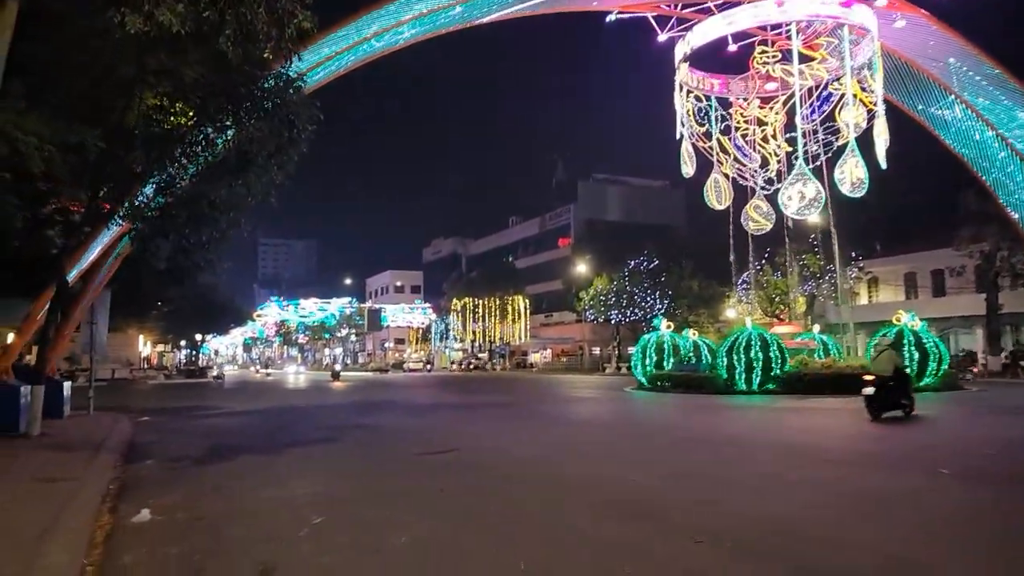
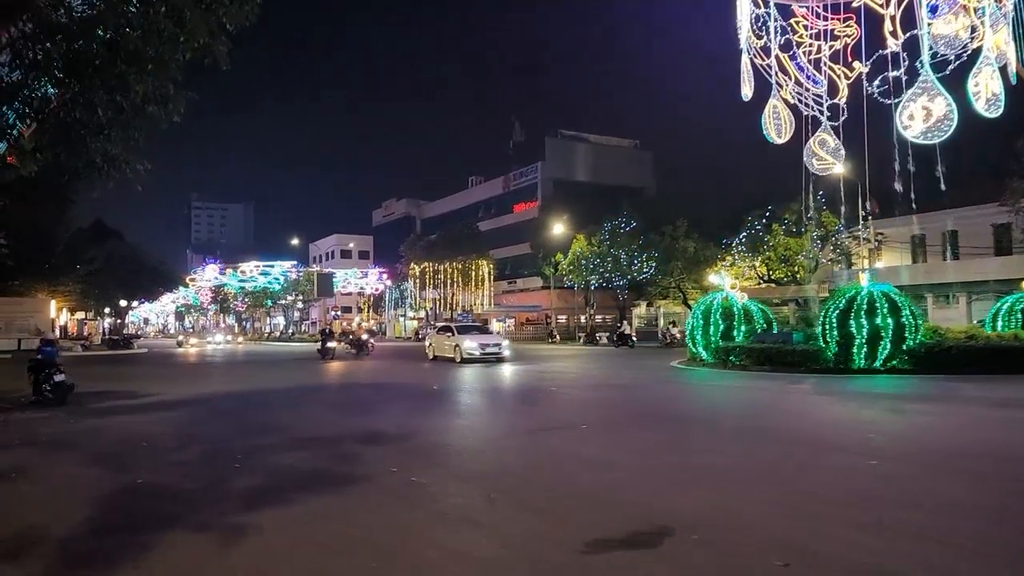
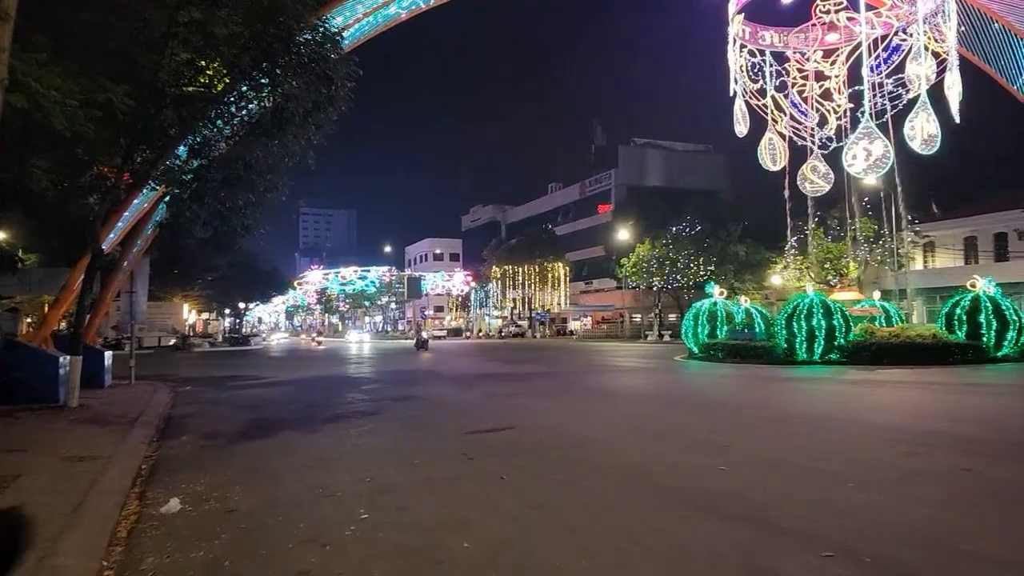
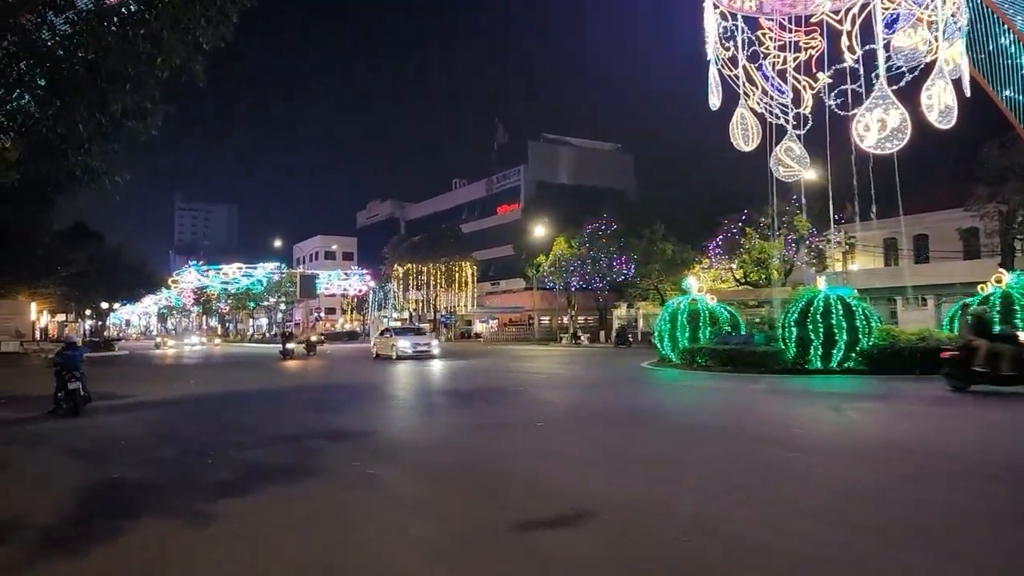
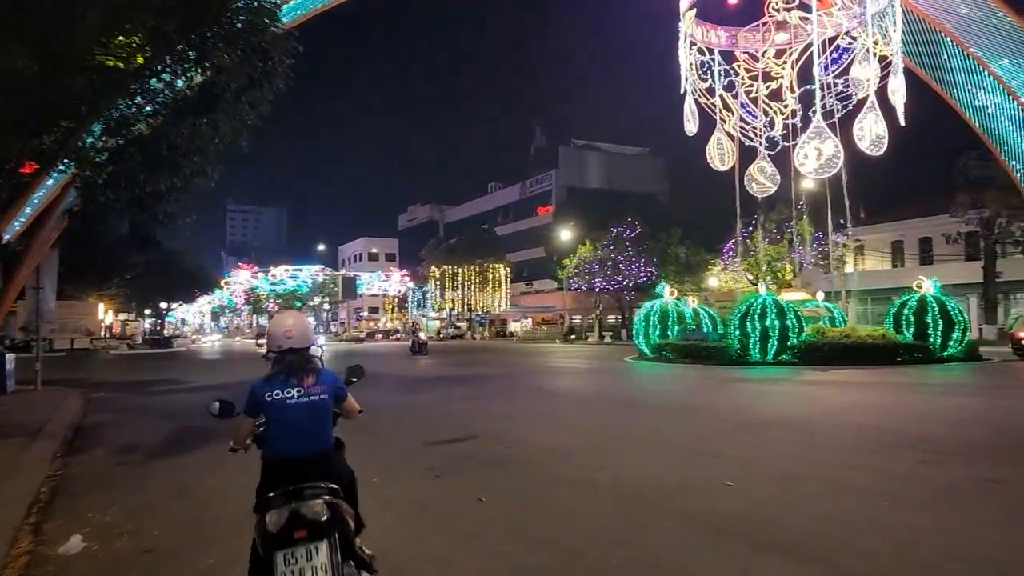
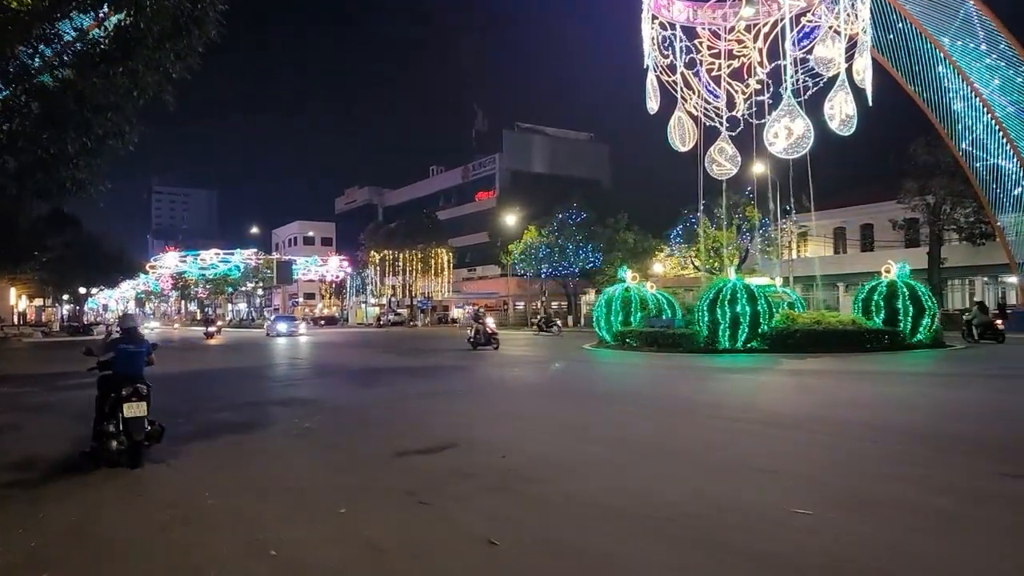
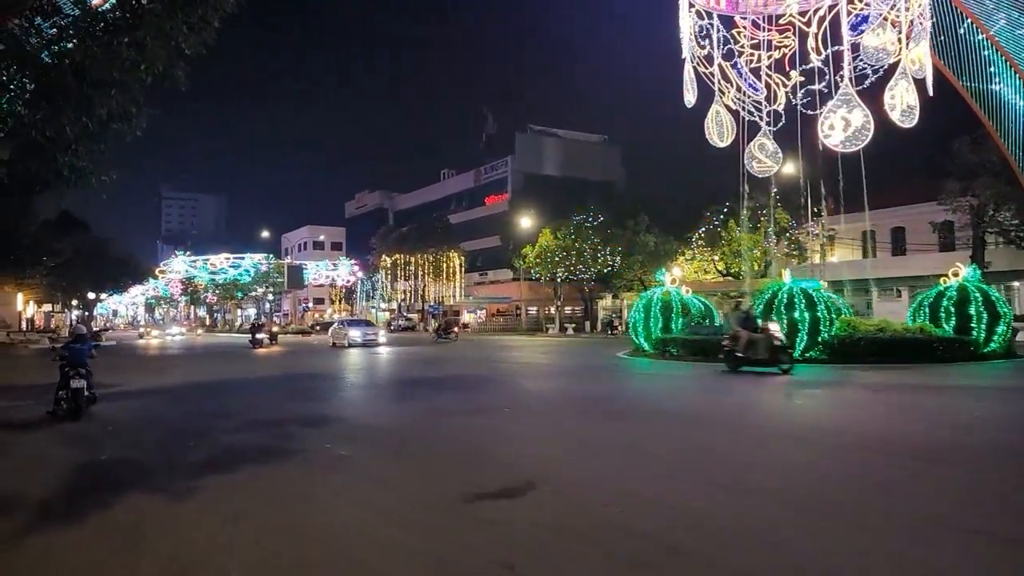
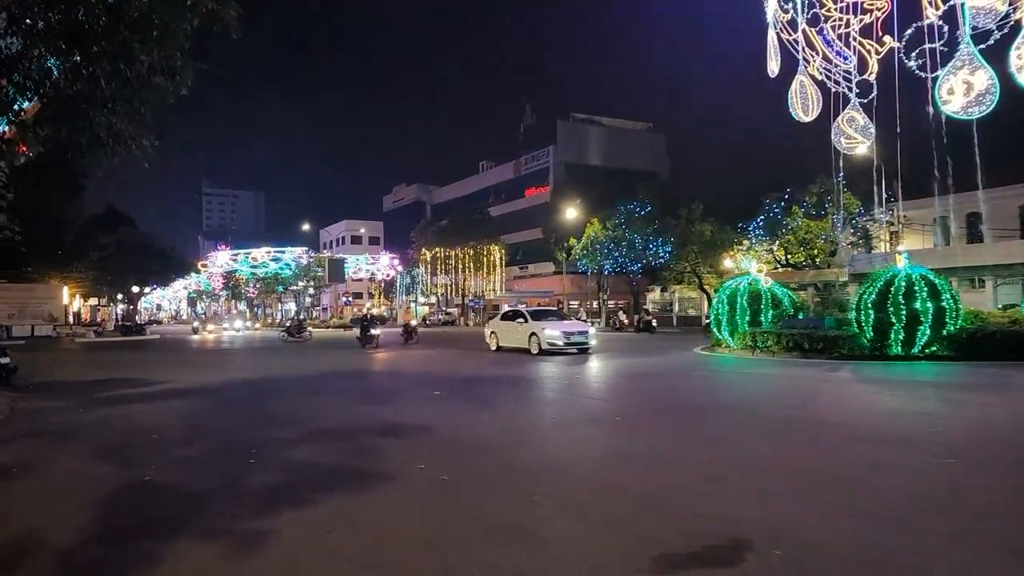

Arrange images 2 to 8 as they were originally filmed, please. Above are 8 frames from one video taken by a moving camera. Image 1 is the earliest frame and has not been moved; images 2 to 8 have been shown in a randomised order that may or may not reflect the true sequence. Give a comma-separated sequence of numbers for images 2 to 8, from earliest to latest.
3, 5, 6, 7, 4, 2, 8
